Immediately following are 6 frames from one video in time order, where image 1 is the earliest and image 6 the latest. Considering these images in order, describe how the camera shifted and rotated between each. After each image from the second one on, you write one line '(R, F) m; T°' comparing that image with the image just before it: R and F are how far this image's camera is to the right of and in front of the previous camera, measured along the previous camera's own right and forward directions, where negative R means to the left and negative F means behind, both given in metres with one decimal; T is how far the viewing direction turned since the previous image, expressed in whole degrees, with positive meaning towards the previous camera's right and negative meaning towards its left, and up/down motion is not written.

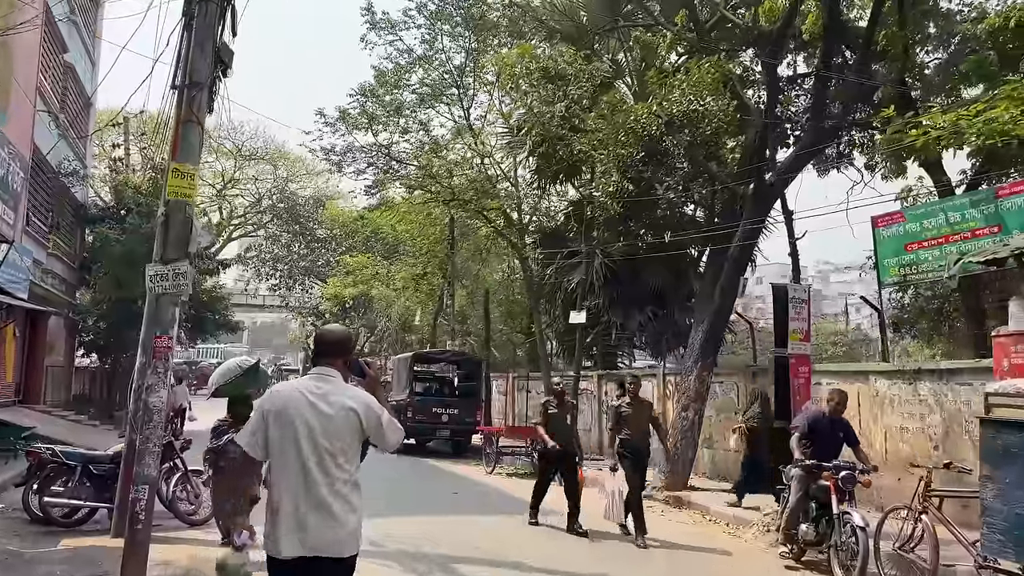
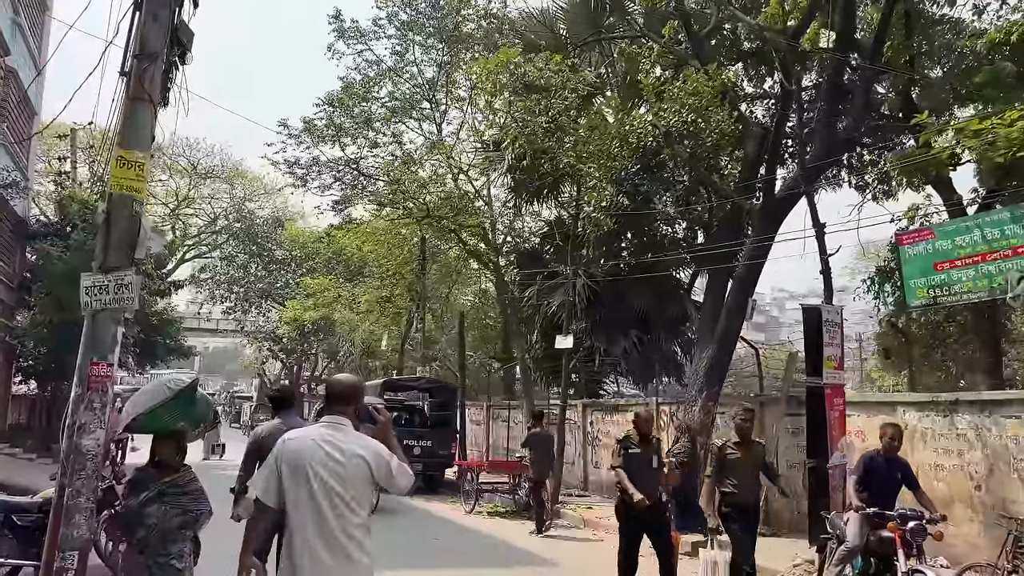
(-0.4, +1.0) m; +3°
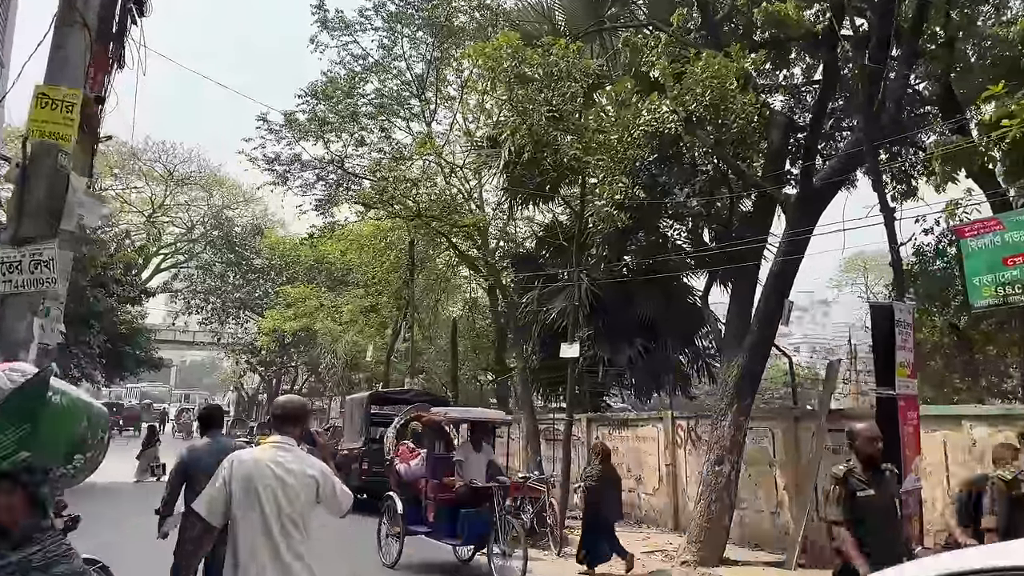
(-0.3, +1.1) m; +1°
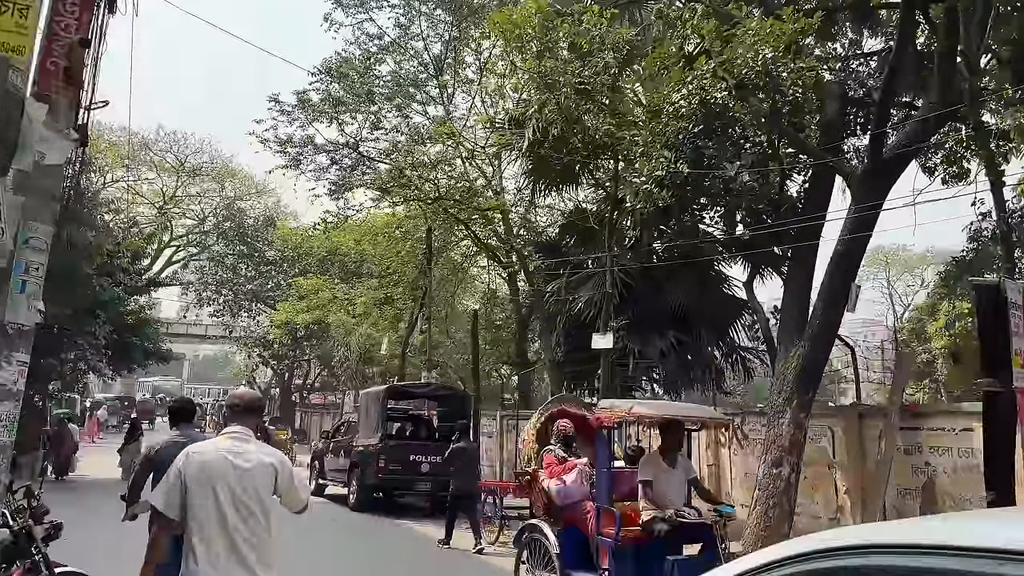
(-0.2, +0.8) m; -1°
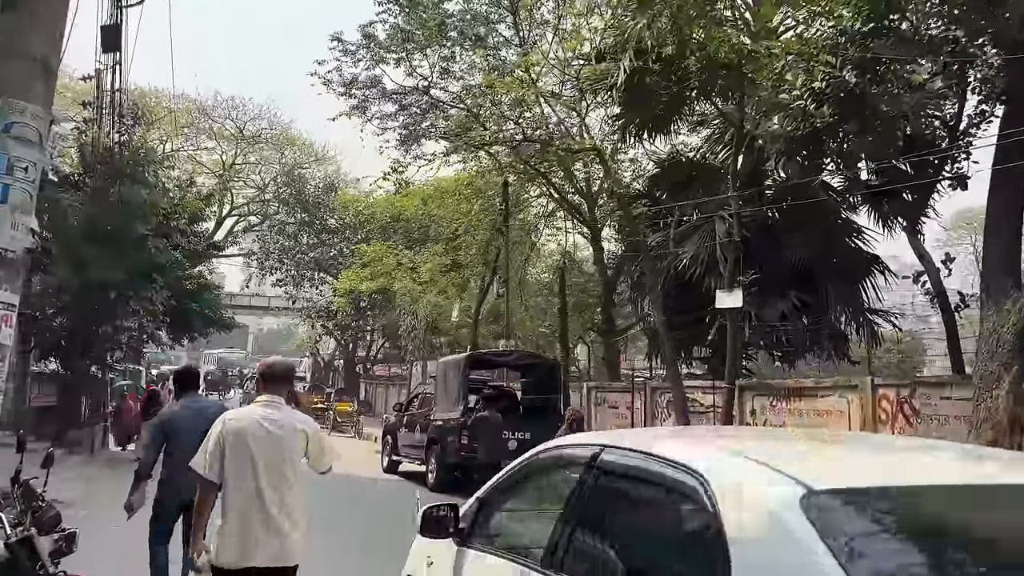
(-0.6, +1.6) m; -4°
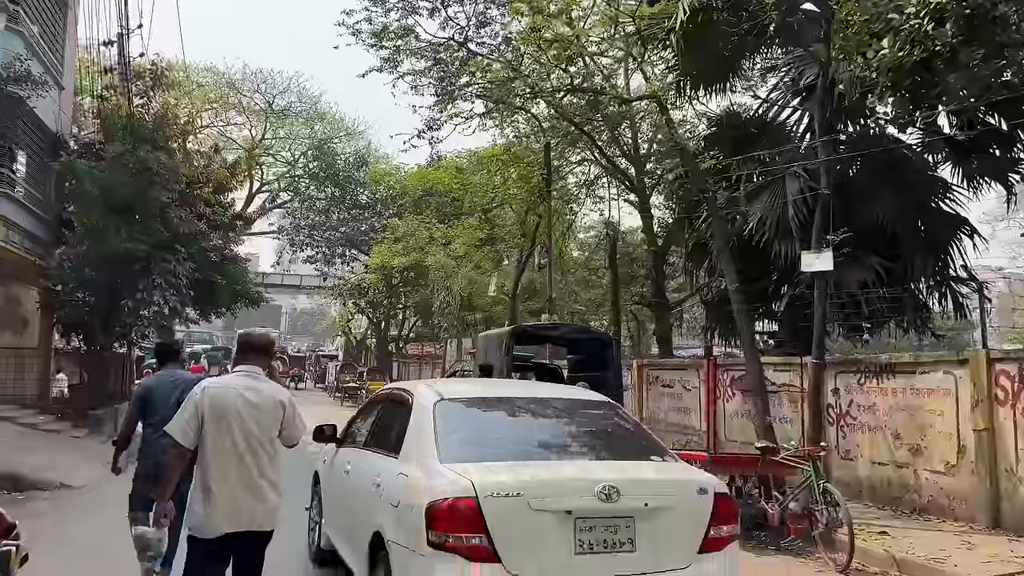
(-0.2, +1.1) m; -2°
